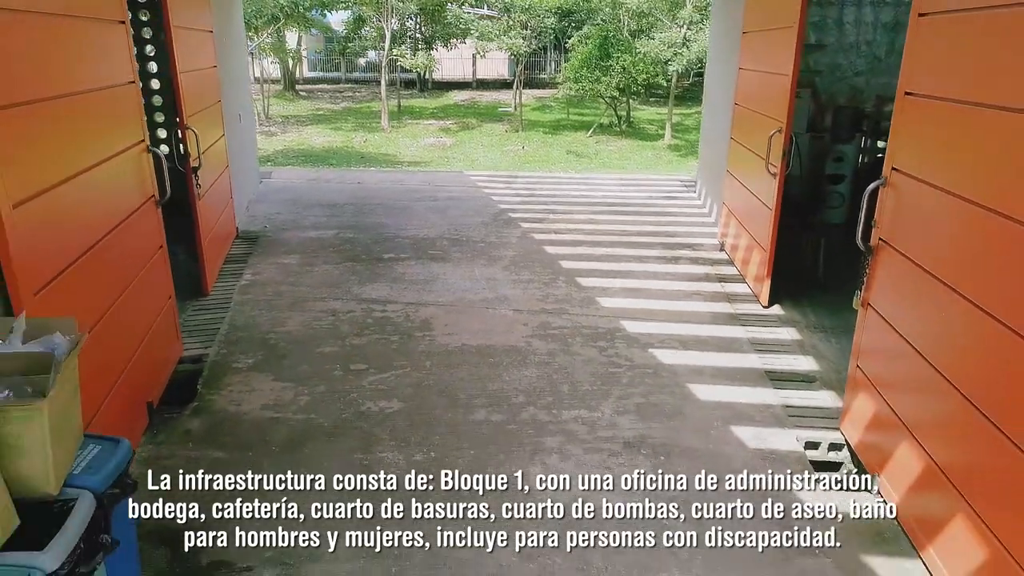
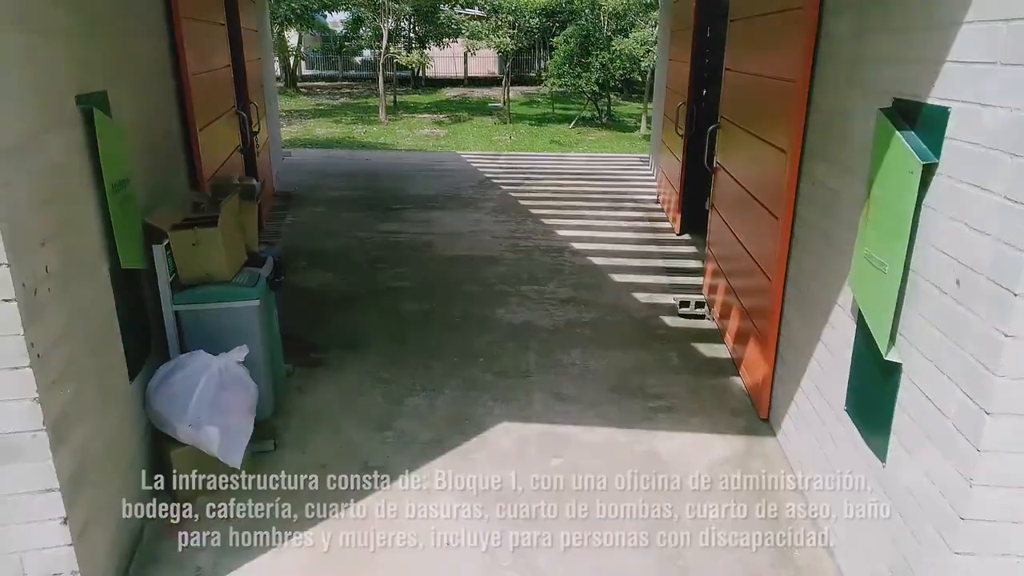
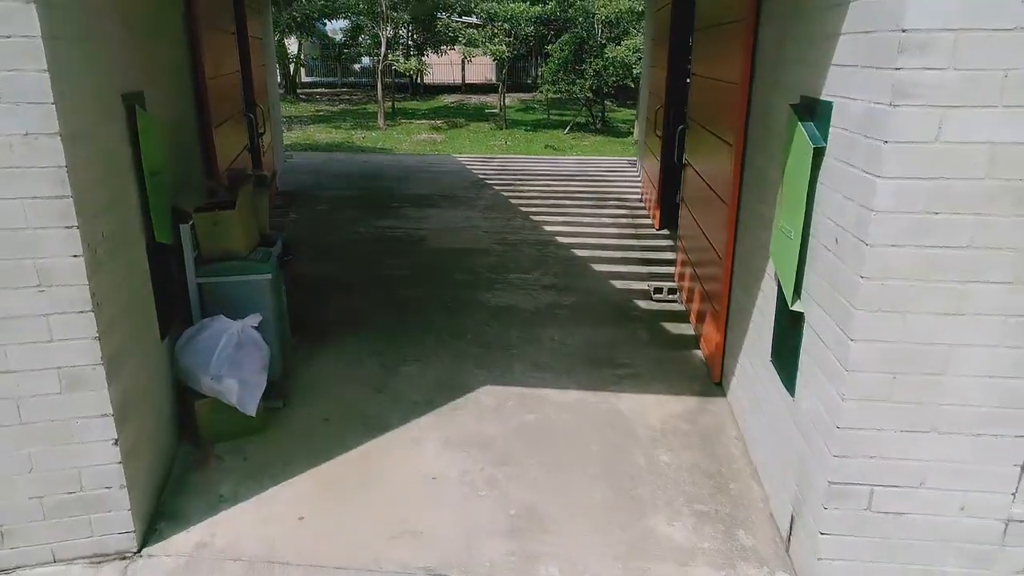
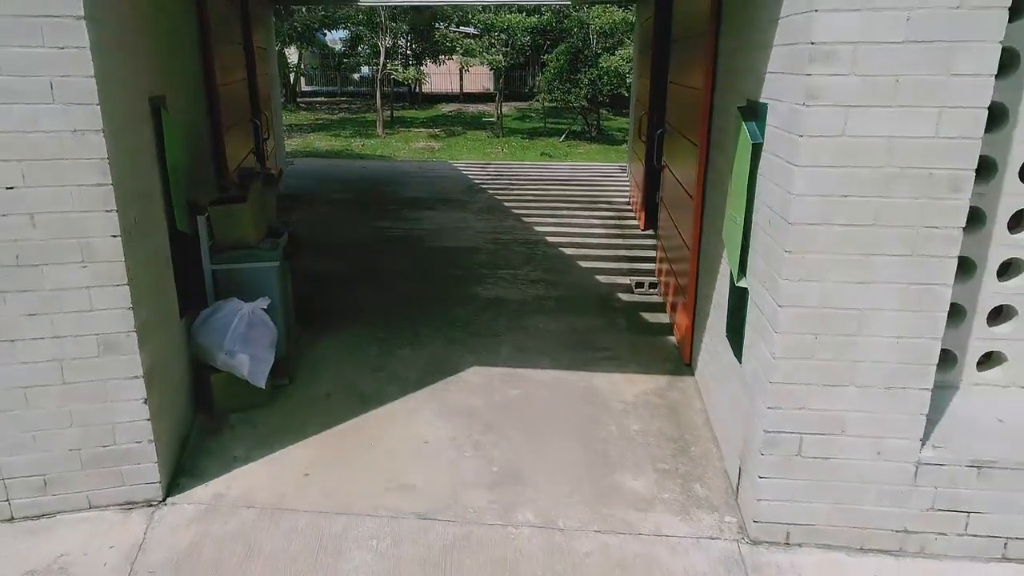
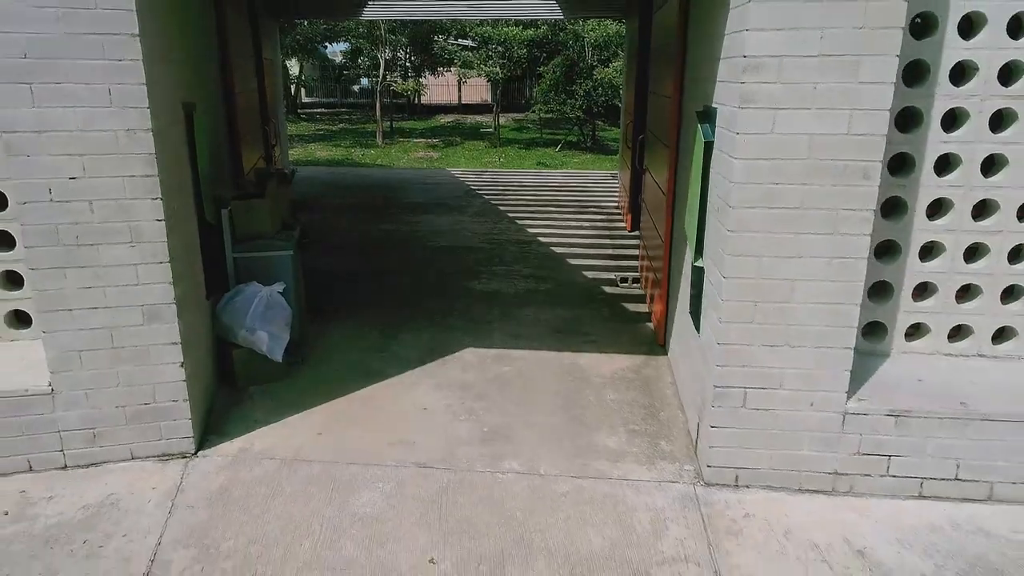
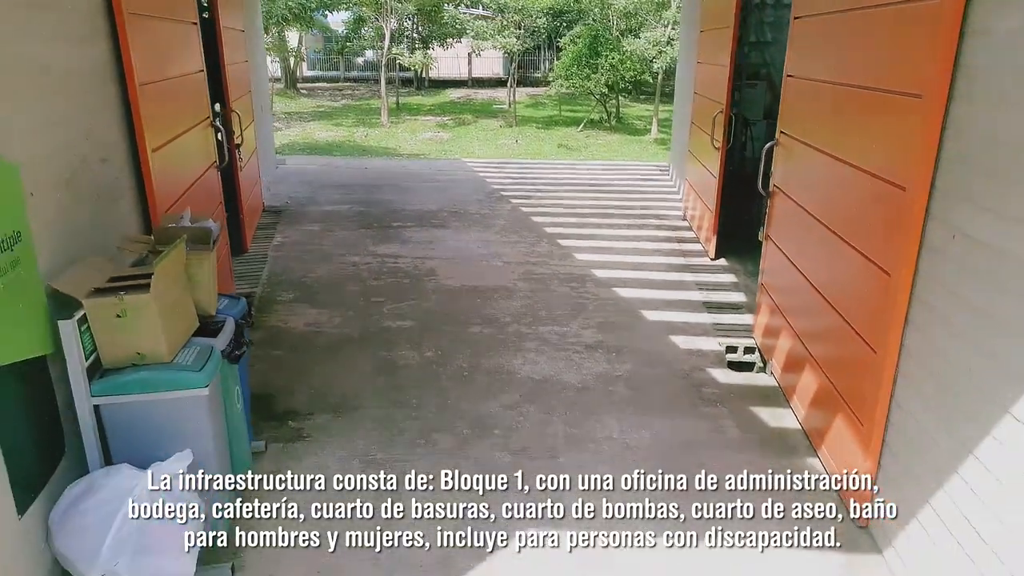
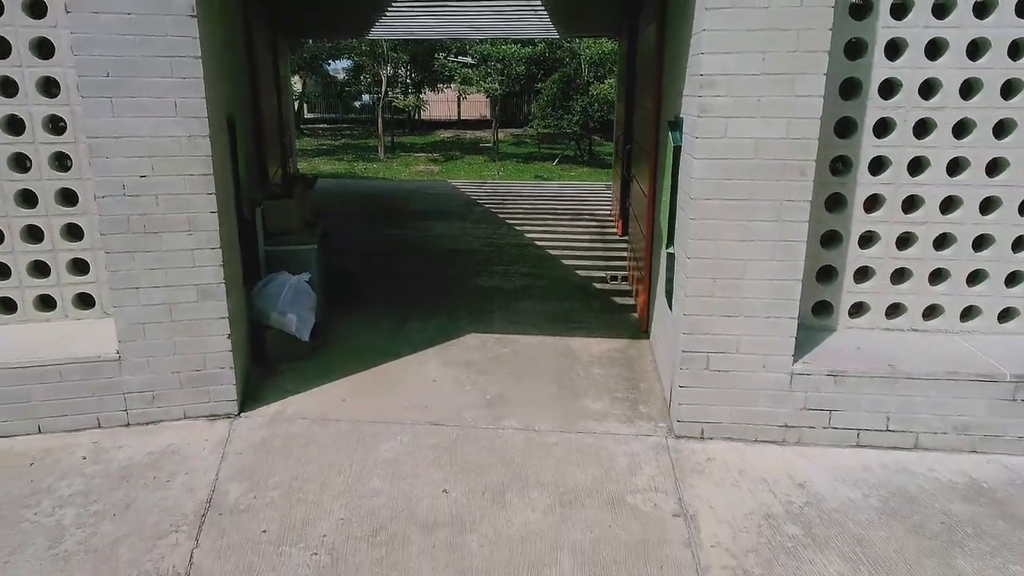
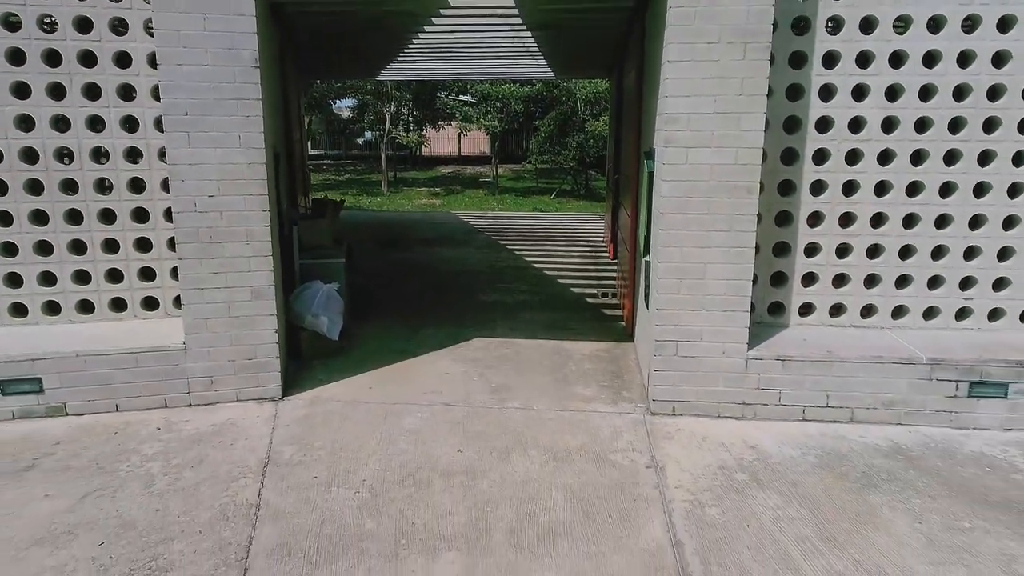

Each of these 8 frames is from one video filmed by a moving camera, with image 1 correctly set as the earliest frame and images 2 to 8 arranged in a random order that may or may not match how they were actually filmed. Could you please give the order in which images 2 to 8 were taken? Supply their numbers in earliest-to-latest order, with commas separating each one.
6, 2, 3, 4, 5, 7, 8
